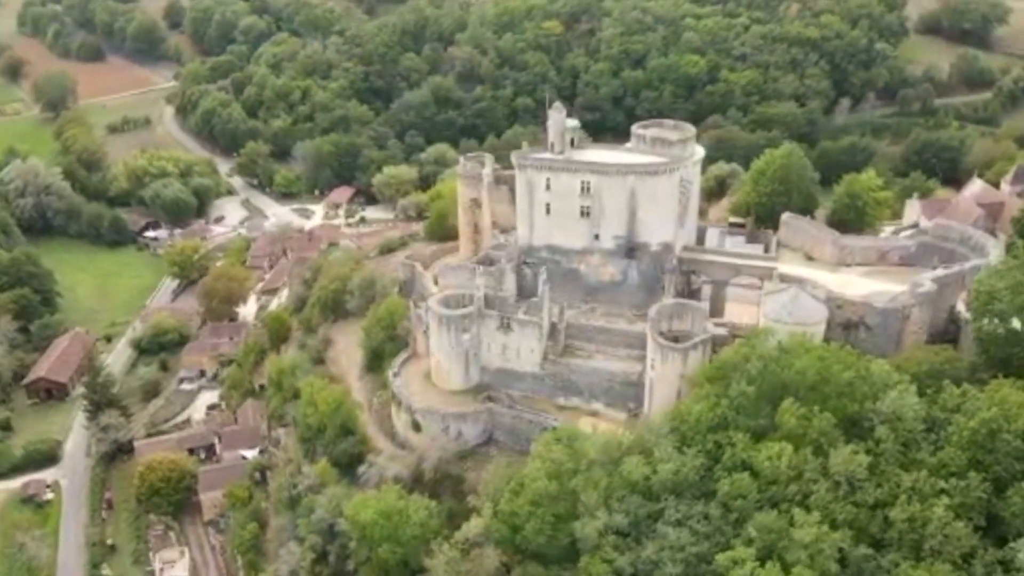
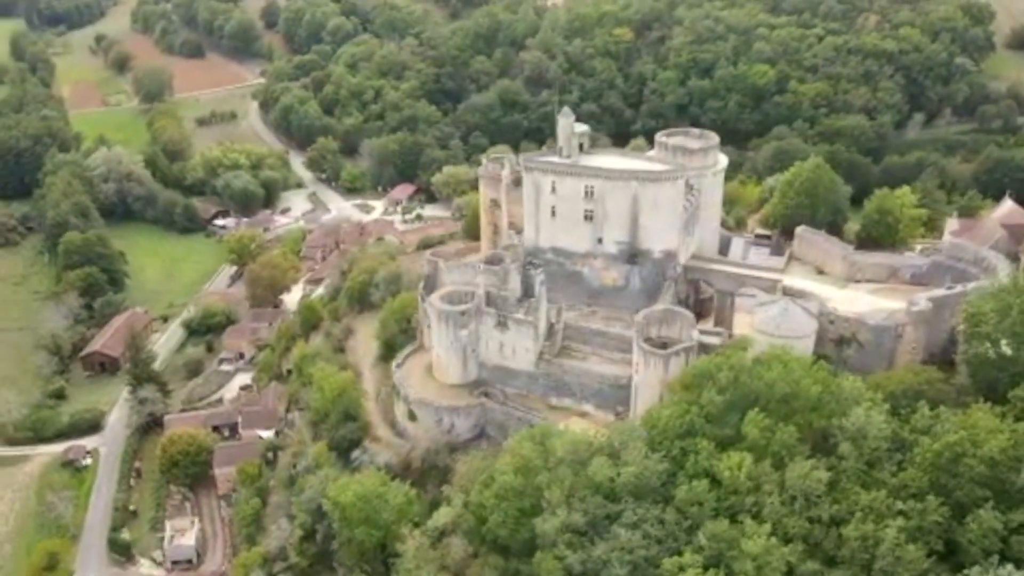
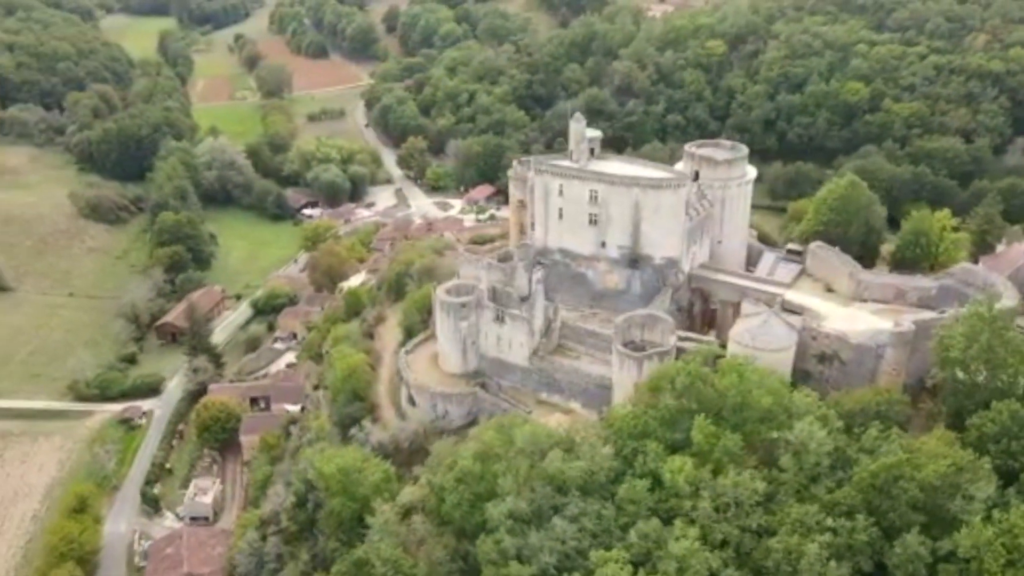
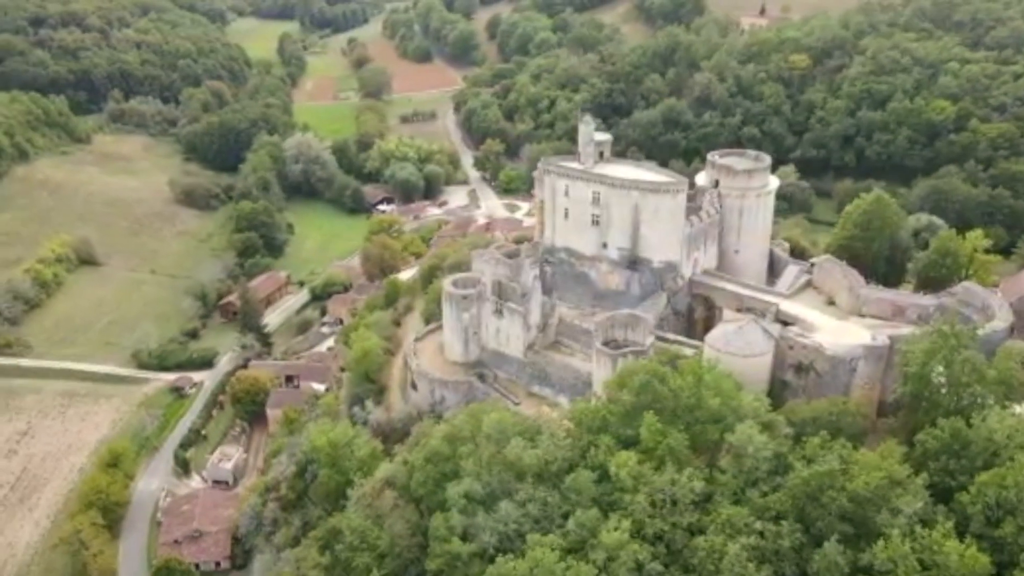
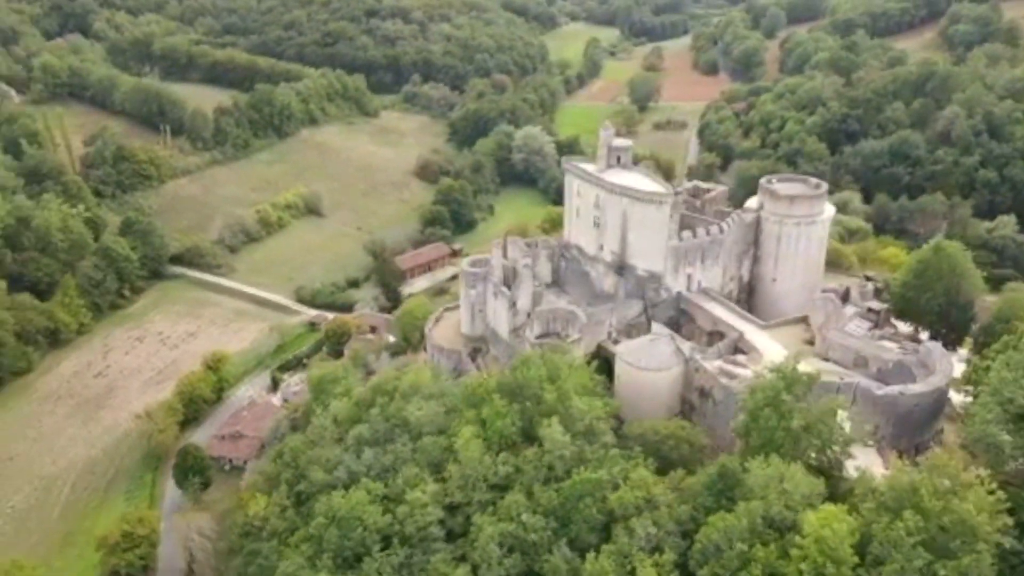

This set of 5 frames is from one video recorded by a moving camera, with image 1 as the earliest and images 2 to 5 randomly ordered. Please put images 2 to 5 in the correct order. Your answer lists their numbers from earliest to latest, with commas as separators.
2, 3, 4, 5
